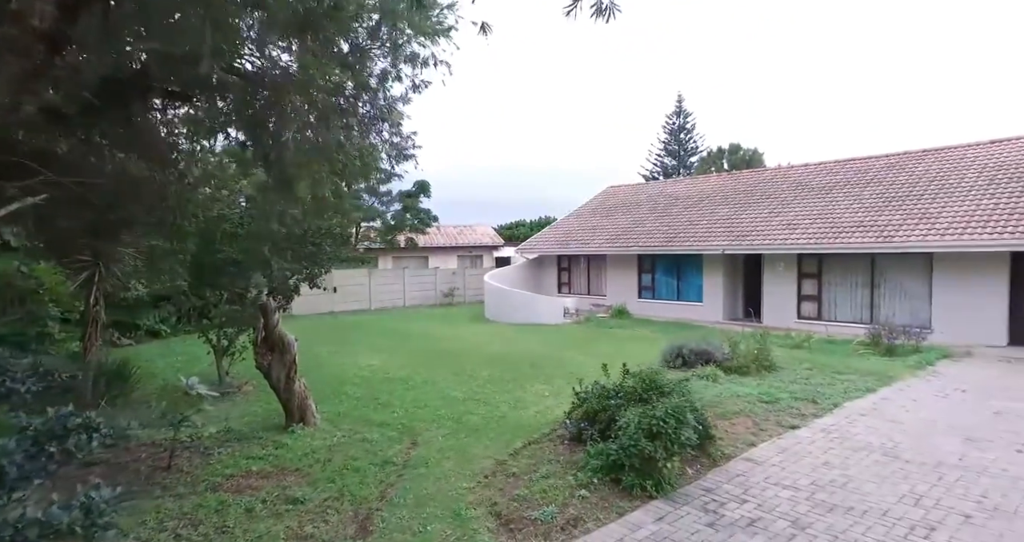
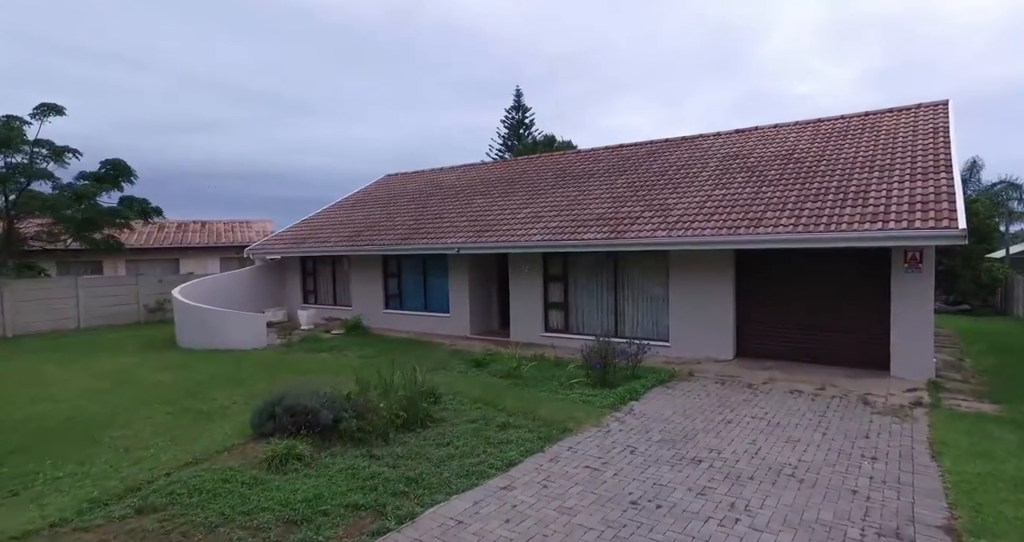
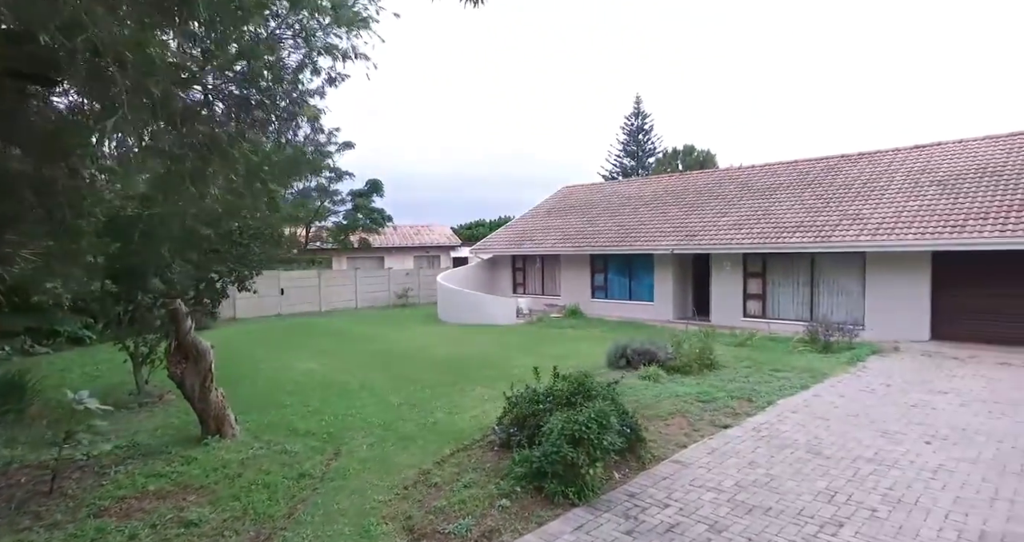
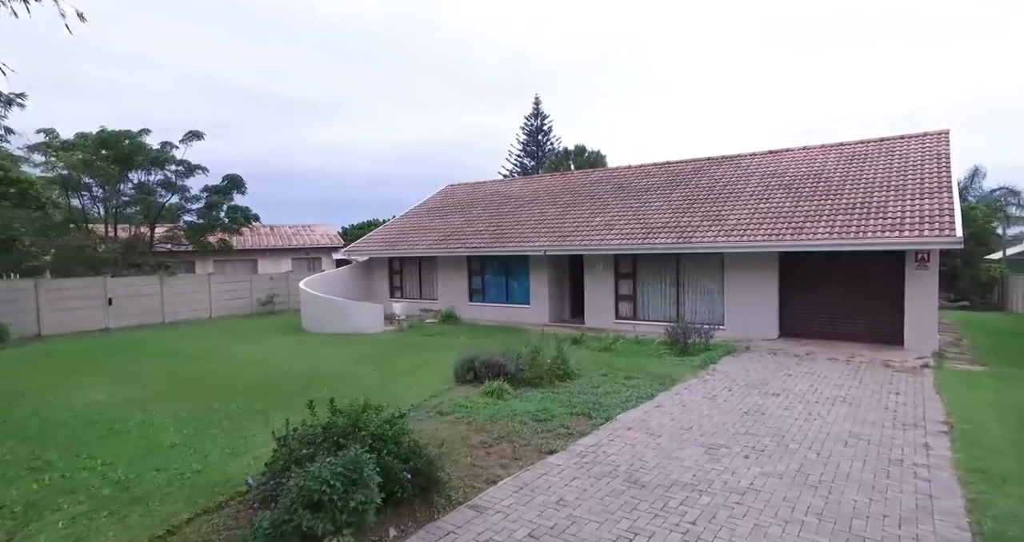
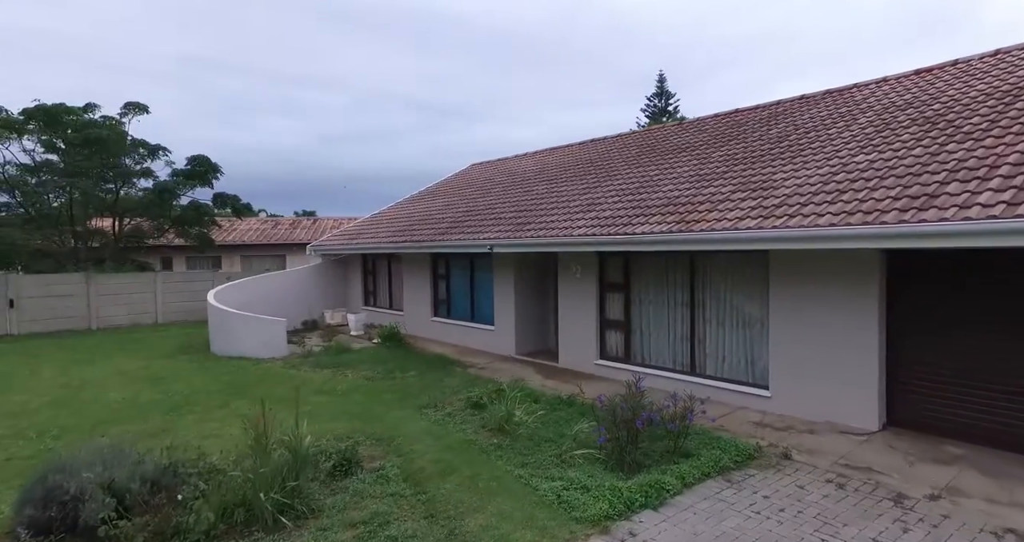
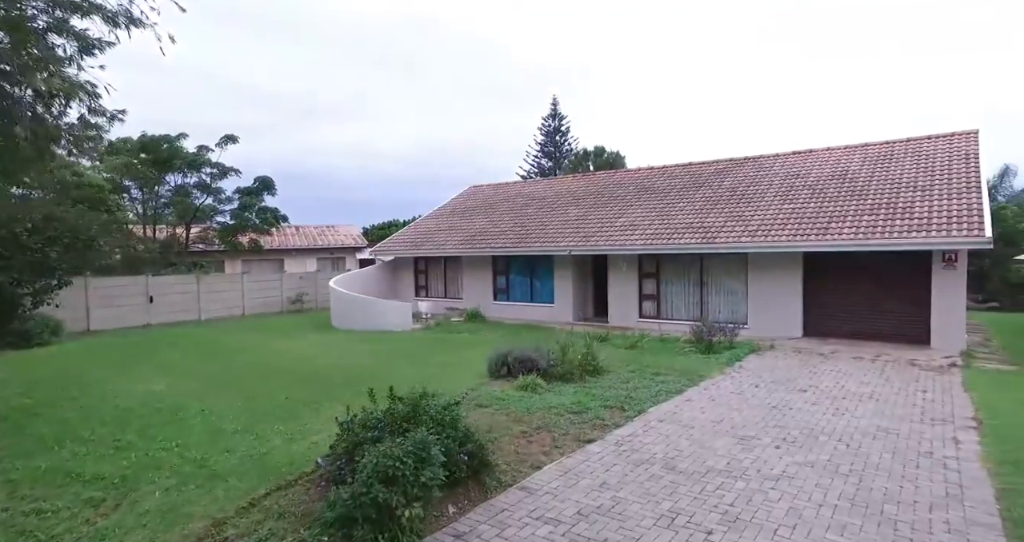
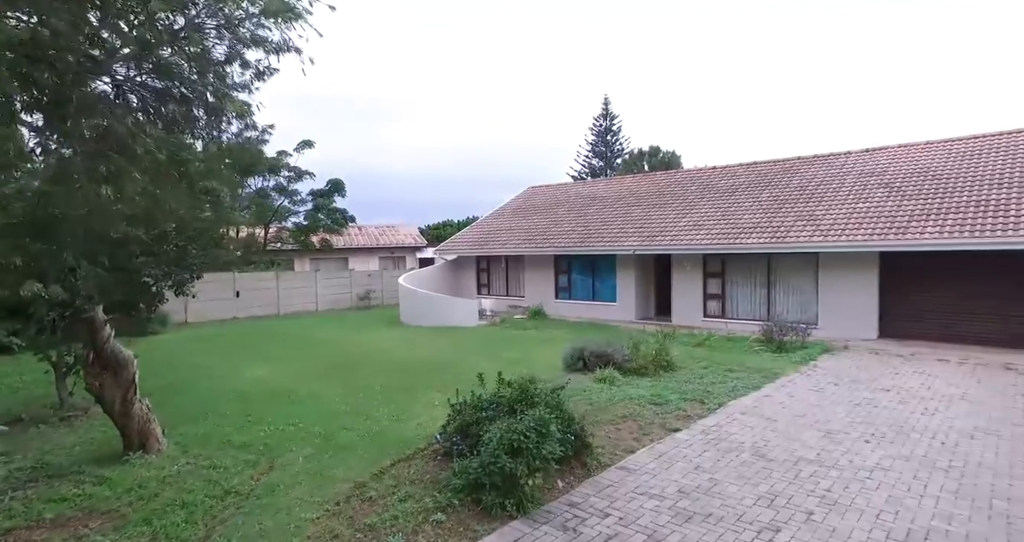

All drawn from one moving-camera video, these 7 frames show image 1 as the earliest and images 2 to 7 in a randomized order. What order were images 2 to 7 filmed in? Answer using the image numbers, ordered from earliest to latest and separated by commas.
3, 7, 6, 4, 2, 5
